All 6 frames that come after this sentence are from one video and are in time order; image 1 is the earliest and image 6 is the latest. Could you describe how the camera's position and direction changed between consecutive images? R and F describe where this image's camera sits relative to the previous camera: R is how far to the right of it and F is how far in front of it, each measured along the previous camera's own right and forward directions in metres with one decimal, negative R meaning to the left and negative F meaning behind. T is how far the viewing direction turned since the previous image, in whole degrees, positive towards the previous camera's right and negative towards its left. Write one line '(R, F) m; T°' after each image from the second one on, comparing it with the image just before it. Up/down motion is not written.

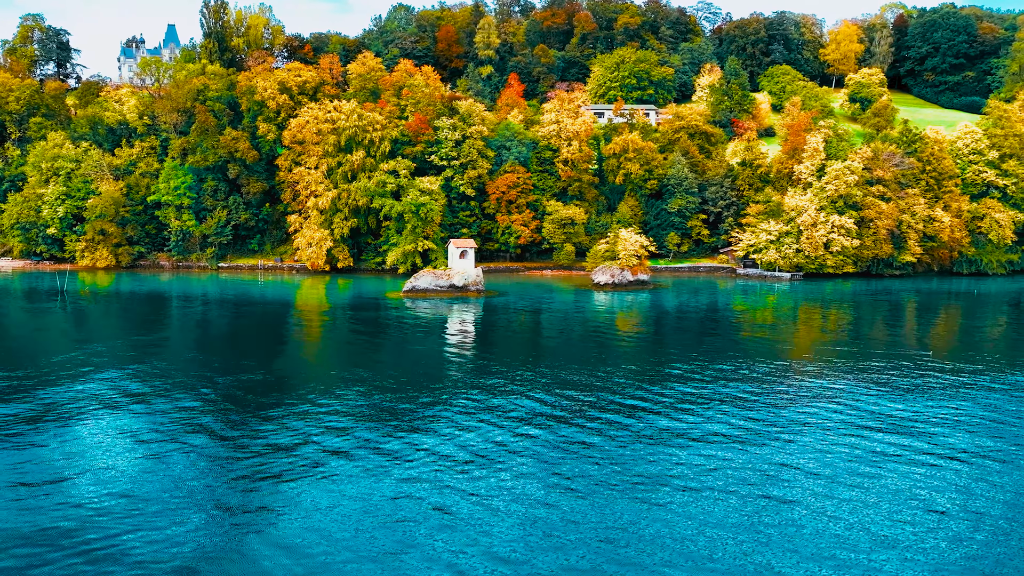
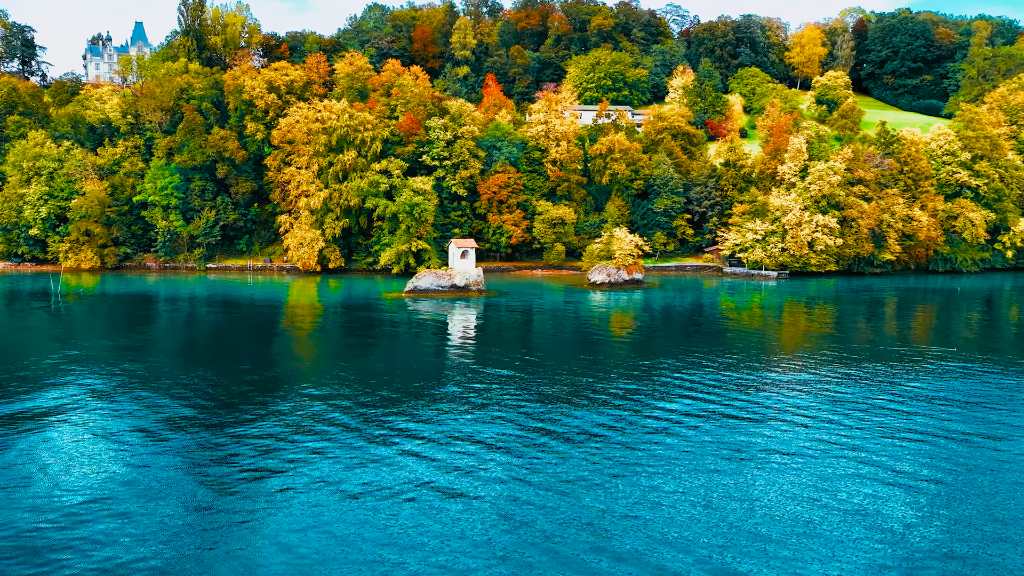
(-1.8, -0.1) m; +2°
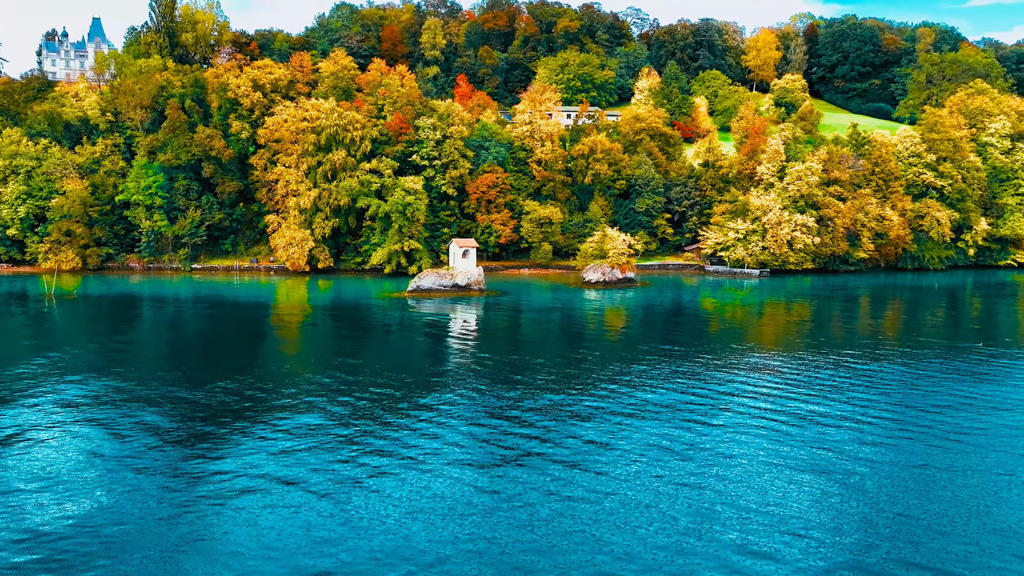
(-2.3, -0.2) m; +3°
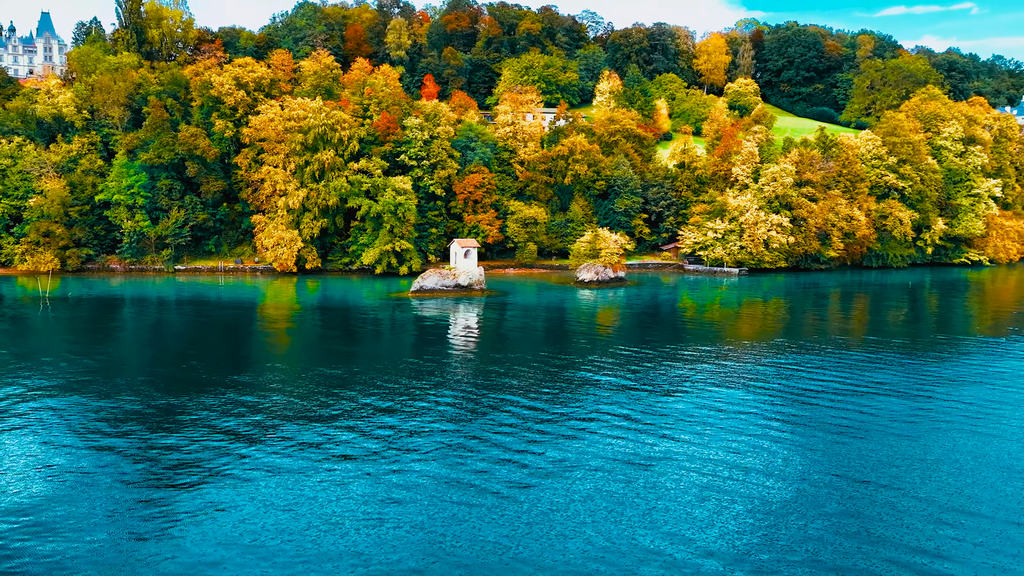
(-2.7, -0.3) m; +3°
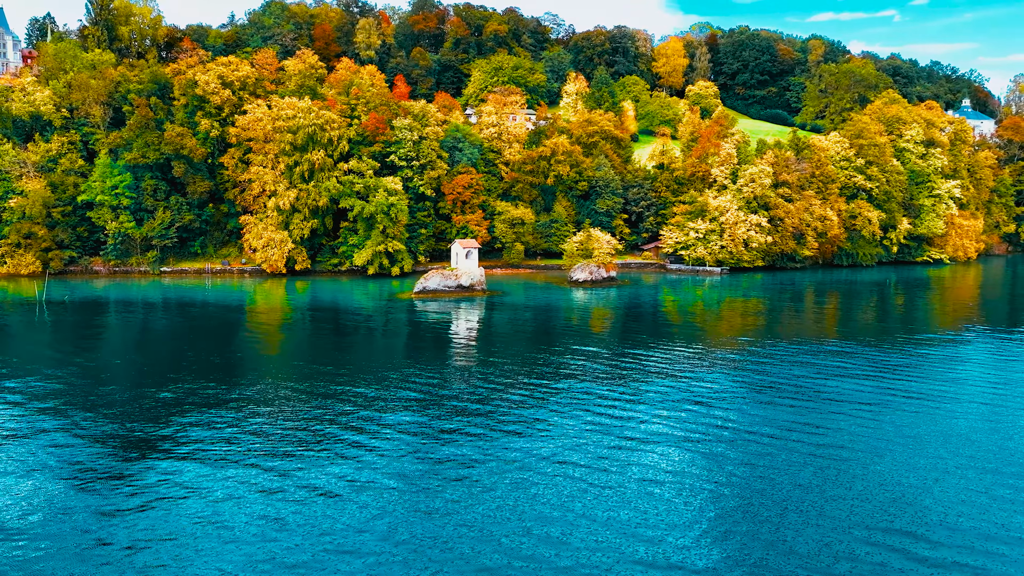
(-2.3, -0.3) m; +3°
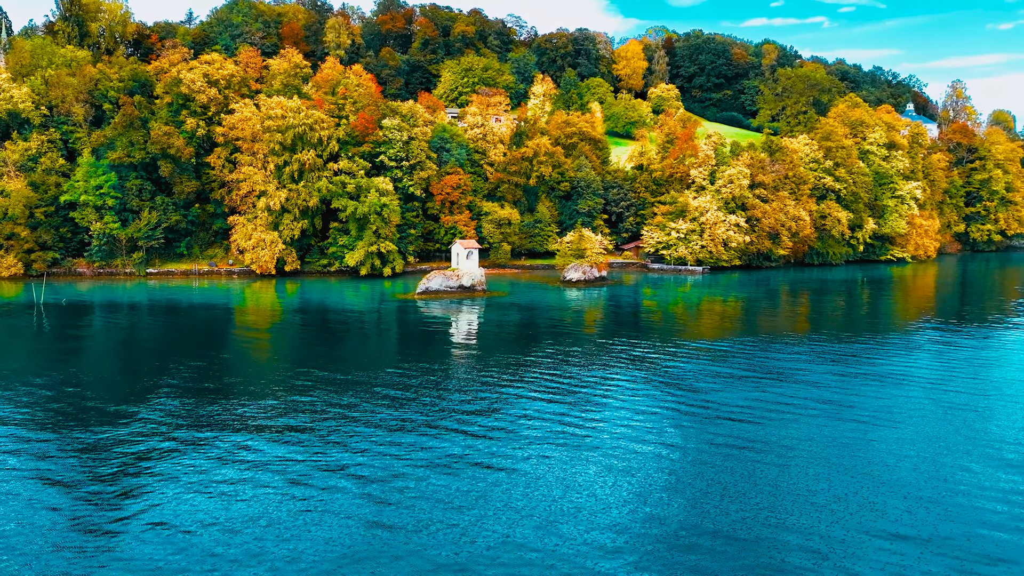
(-2.3, -0.4) m; +3°
